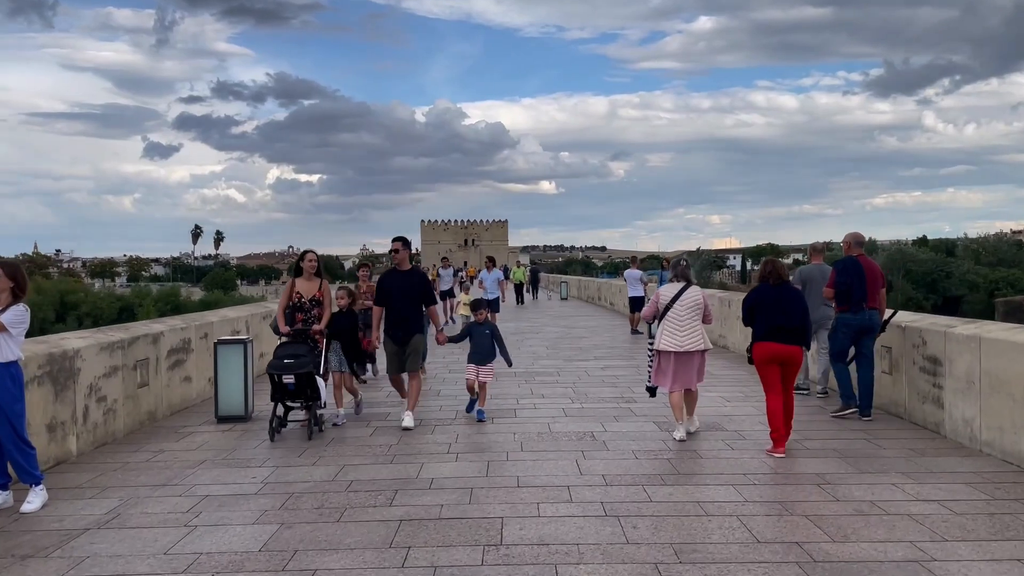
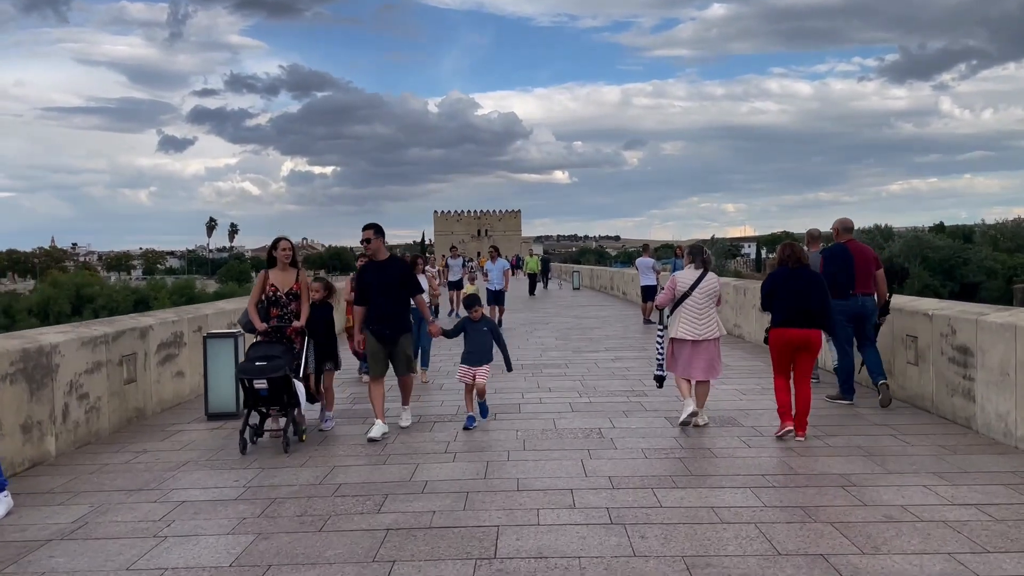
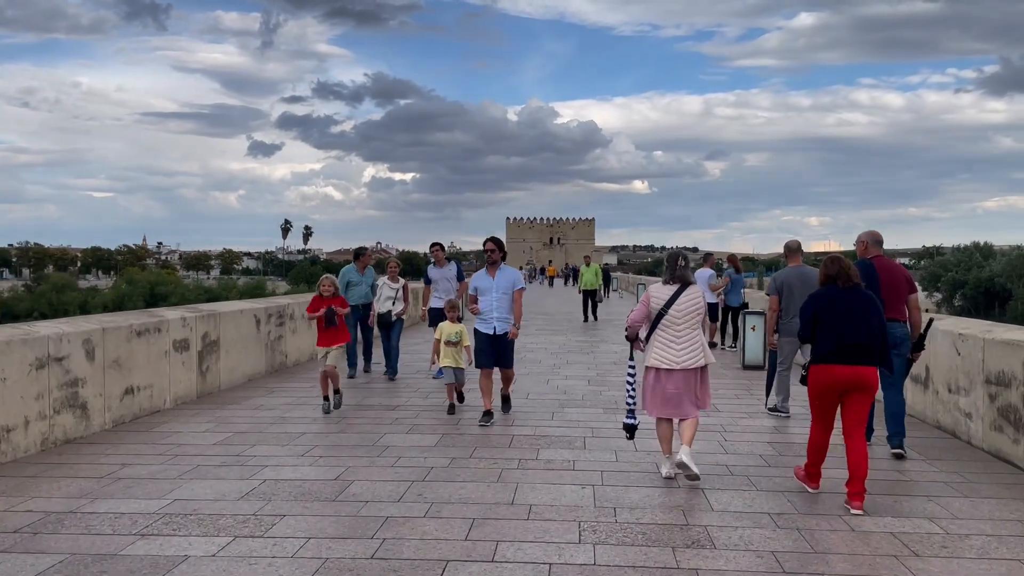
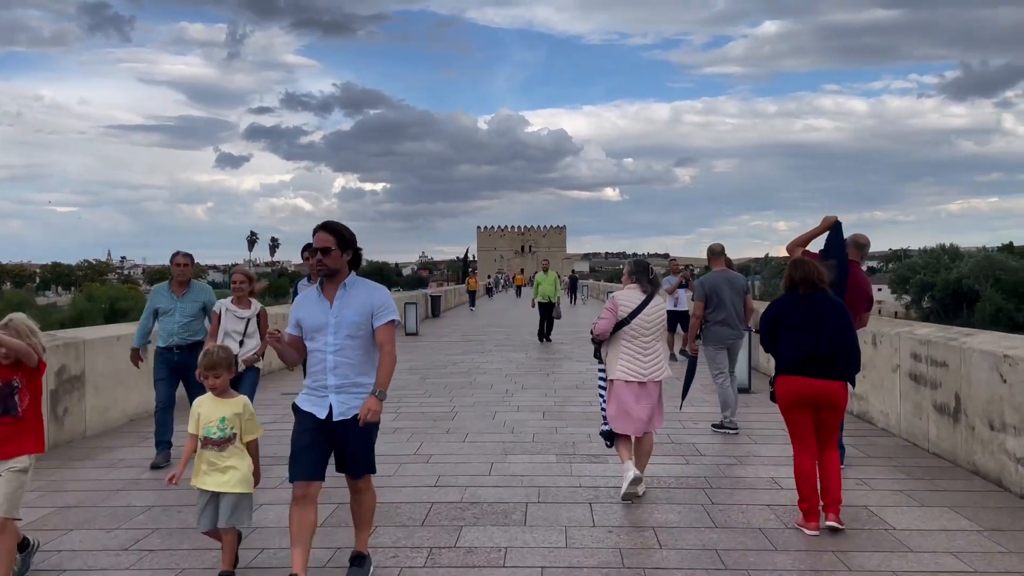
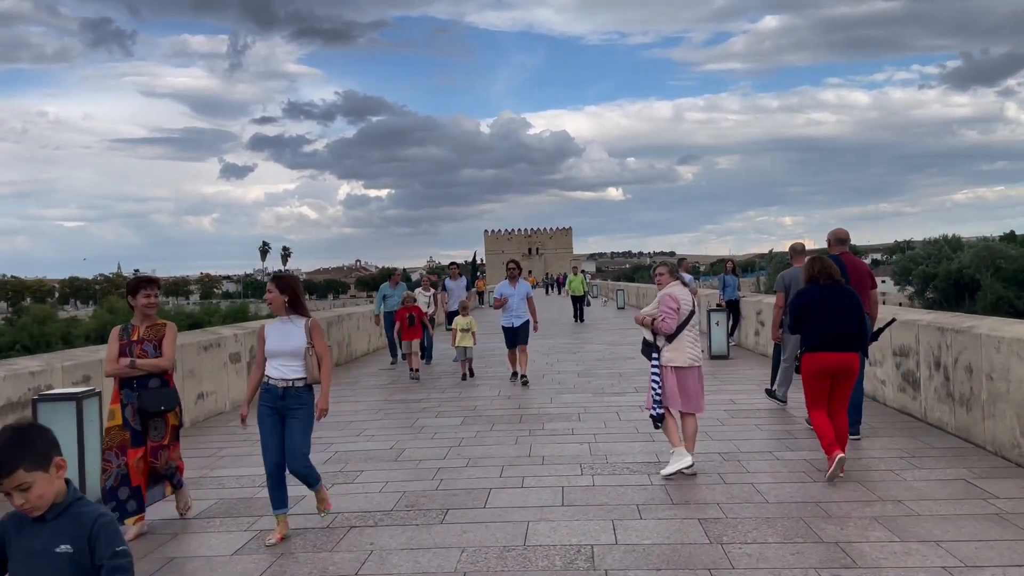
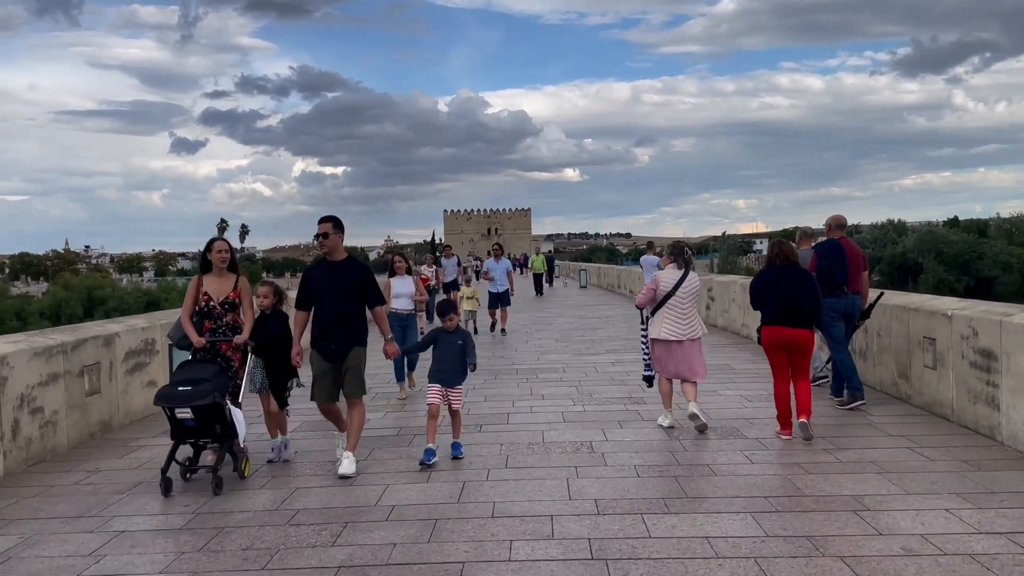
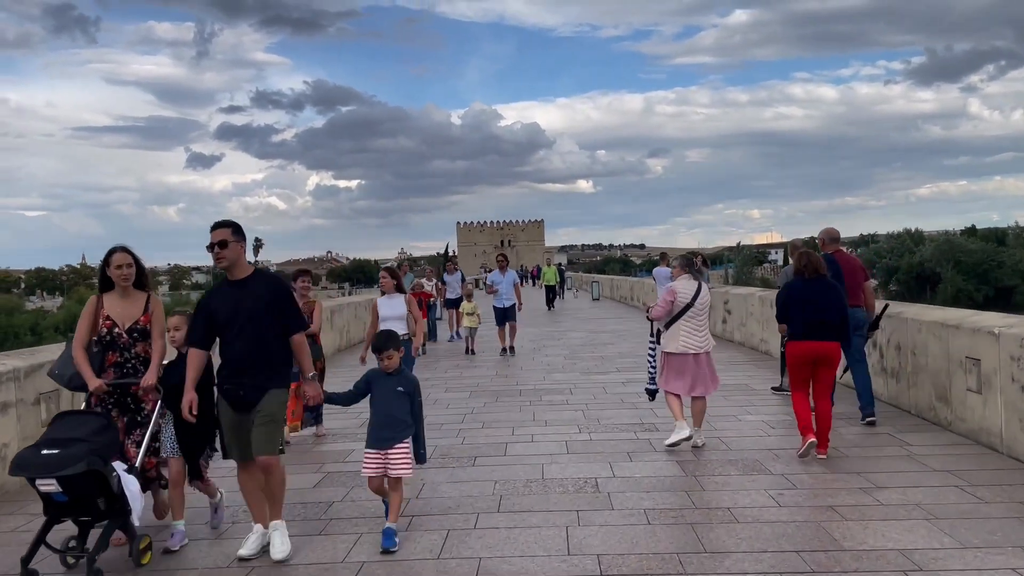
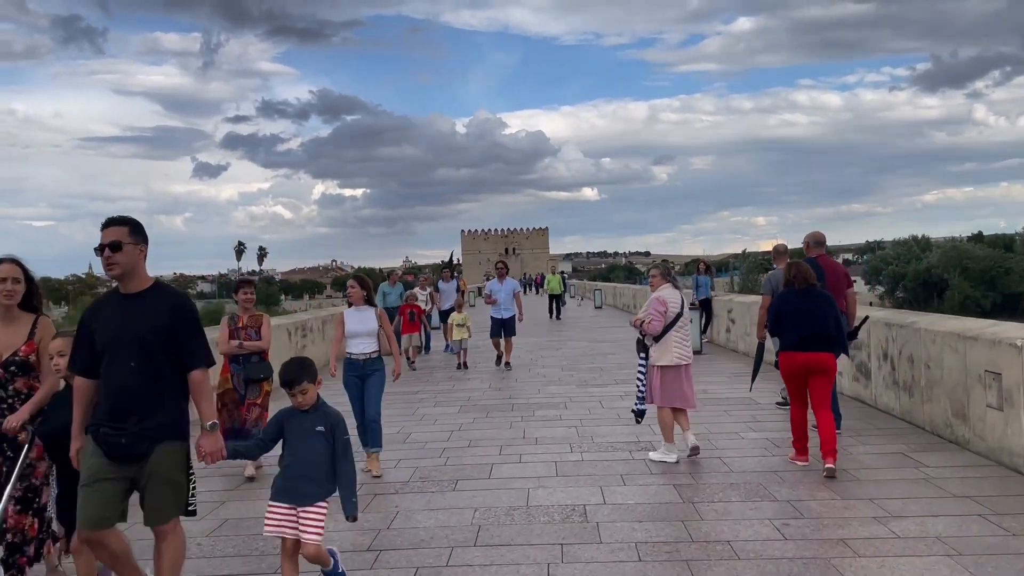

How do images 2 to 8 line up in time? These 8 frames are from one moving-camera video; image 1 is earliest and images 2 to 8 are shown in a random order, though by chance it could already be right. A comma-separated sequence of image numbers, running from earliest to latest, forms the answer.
2, 6, 7, 8, 5, 3, 4
